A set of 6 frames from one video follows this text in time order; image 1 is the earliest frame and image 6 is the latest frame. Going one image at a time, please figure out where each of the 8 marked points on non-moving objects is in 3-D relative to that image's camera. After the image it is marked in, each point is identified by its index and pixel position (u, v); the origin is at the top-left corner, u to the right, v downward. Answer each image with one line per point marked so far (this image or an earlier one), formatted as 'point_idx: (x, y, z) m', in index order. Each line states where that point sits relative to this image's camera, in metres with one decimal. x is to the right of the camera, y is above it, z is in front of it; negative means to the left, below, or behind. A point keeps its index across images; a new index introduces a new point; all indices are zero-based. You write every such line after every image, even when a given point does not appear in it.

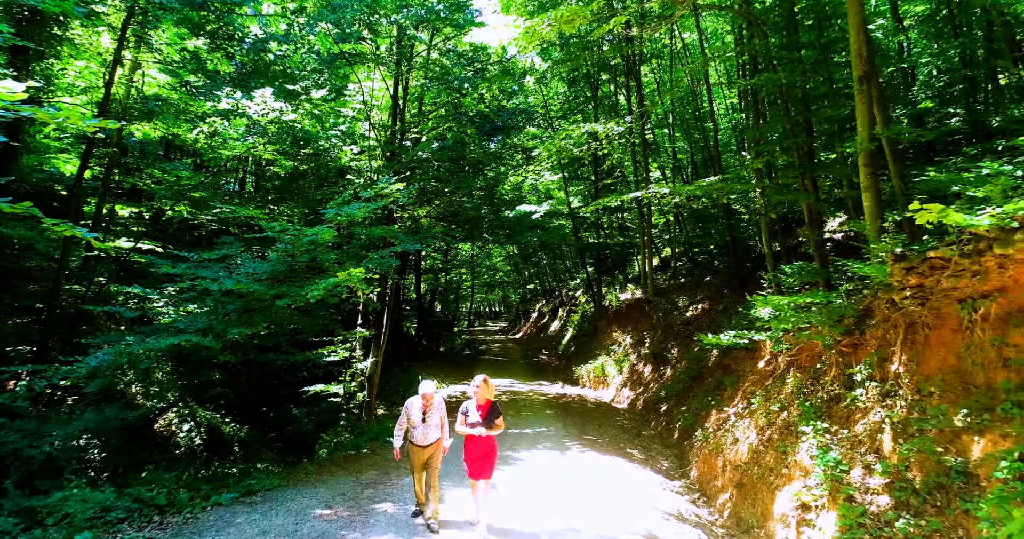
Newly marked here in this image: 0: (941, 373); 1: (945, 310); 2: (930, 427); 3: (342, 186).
0: (+4.2, -1.0, +4.7) m
1: (+4.1, -0.4, +4.8) m
2: (+3.9, -1.4, +4.7) m
3: (-4.8, +2.3, +14.1) m
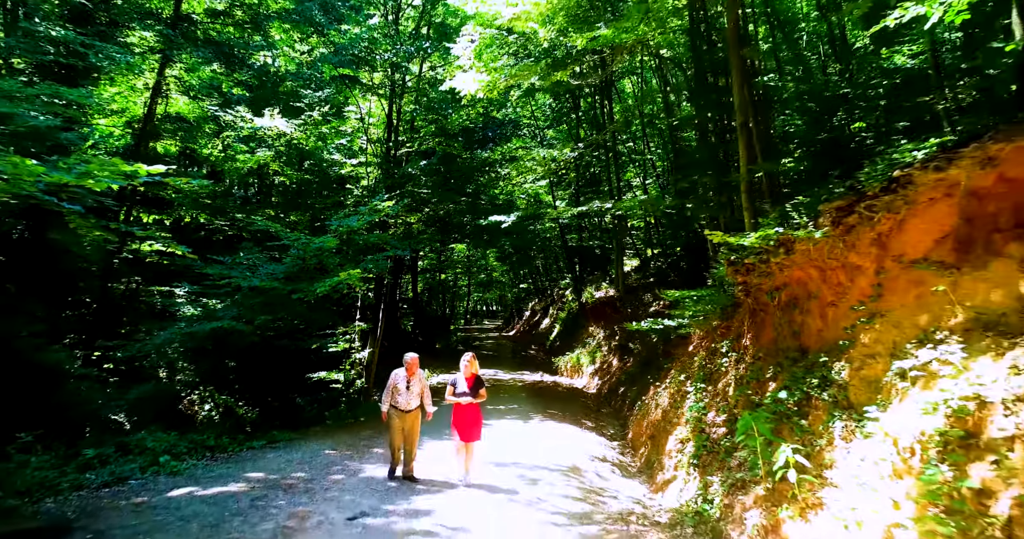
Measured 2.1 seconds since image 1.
0: (+3.5, -1.0, +6.9) m
1: (+3.5, -0.4, +7.0) m
2: (+3.3, -1.5, +6.8) m
3: (-5.5, +2.2, +16.2) m
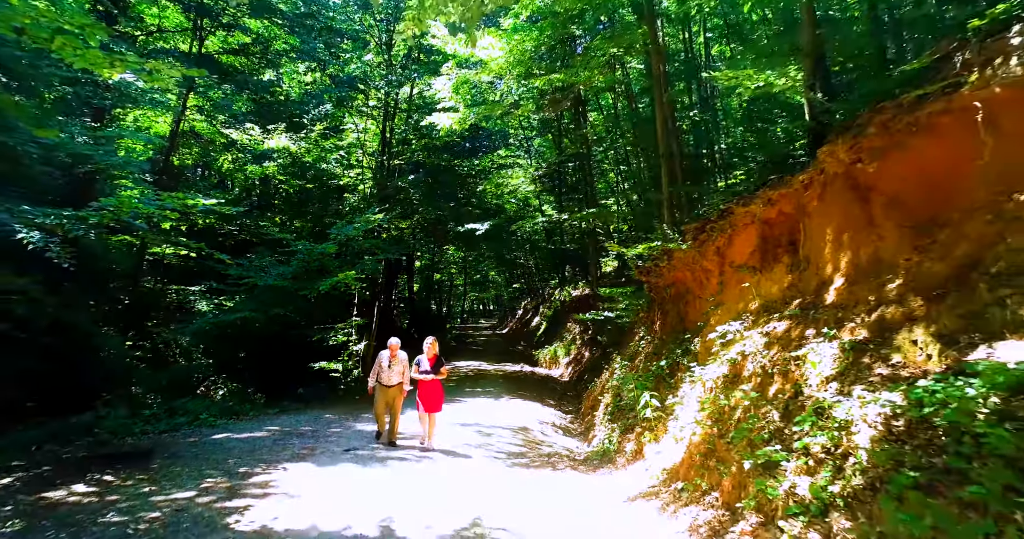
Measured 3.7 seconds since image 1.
0: (+2.8, -1.0, +9.0) m
1: (+2.7, -0.4, +9.1) m
2: (+2.5, -1.5, +9.0) m
3: (-6.3, +2.2, +18.3) m
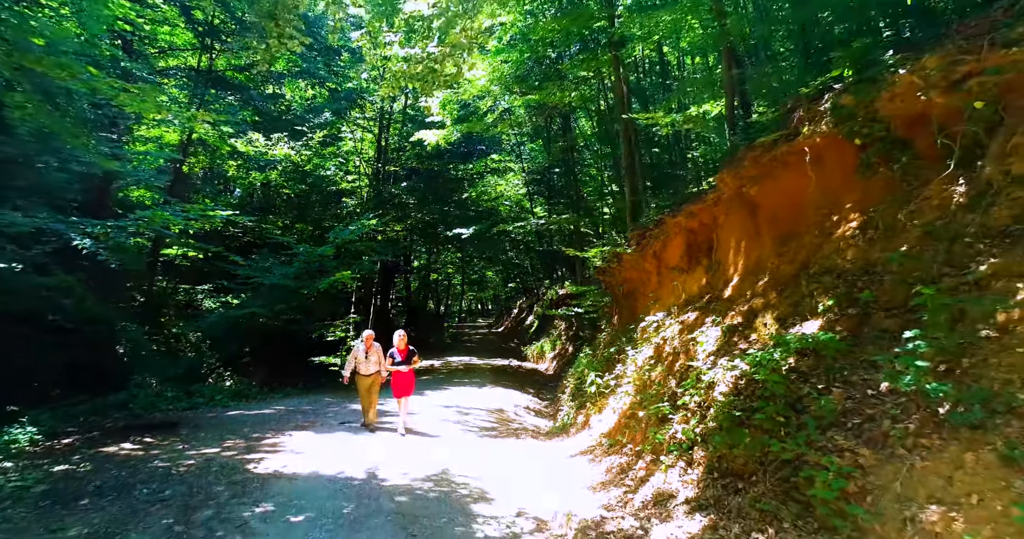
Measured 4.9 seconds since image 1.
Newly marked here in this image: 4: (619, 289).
0: (+2.3, -1.0, +10.3) m
1: (+2.2, -0.4, +10.4) m
2: (+2.0, -1.5, +10.3) m
3: (-6.9, +2.2, +19.6) m
4: (+2.2, -0.4, +10.3) m
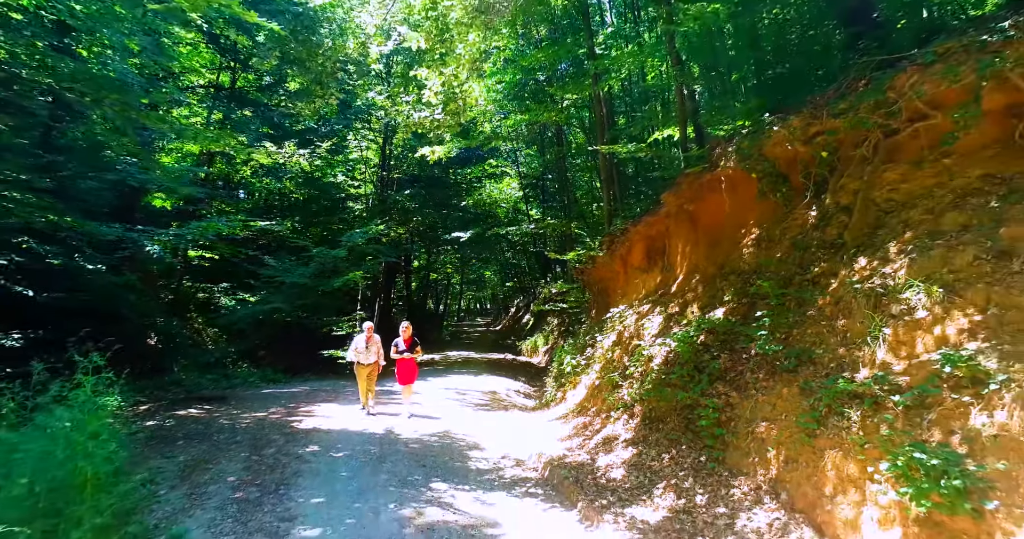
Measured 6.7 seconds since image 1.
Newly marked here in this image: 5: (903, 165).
0: (+2.1, -1.0, +11.9) m
1: (+2.0, -0.4, +12.0) m
2: (+1.8, -1.5, +11.9) m
3: (-7.1, +2.2, +21.2) m
4: (+2.0, -0.4, +11.9) m
5: (+3.7, +1.0, +4.7) m
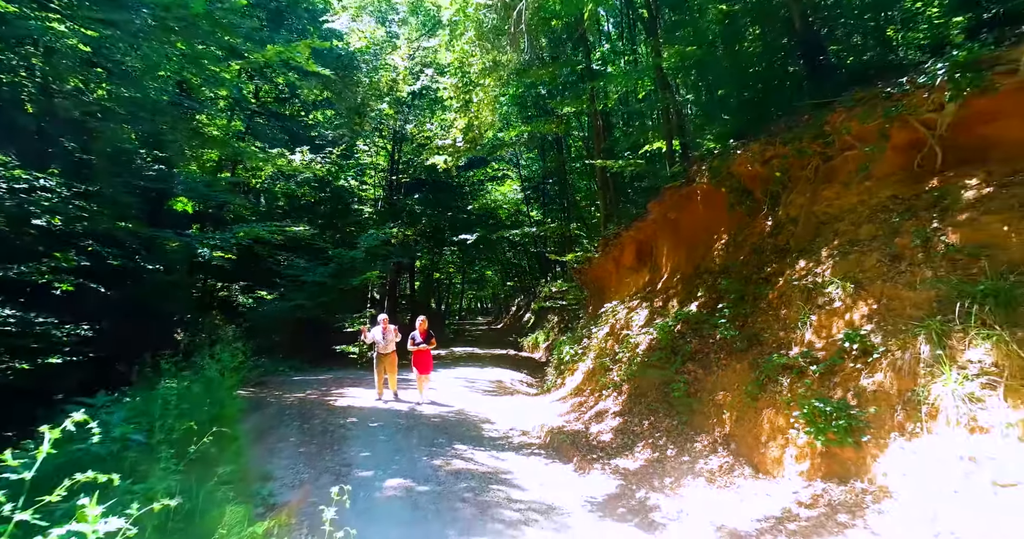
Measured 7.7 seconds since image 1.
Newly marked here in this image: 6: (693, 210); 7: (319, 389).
0: (+2.2, -1.0, +13.0) m
1: (+2.1, -0.4, +13.1) m
2: (+1.9, -1.5, +13.0) m
3: (-7.0, +2.2, +22.3) m
4: (+2.1, -0.4, +13.0) m
5: (+3.8, +1.0, +5.8) m
6: (+3.0, +1.0, +8.3) m
7: (-4.0, -2.5, +10.2) m
